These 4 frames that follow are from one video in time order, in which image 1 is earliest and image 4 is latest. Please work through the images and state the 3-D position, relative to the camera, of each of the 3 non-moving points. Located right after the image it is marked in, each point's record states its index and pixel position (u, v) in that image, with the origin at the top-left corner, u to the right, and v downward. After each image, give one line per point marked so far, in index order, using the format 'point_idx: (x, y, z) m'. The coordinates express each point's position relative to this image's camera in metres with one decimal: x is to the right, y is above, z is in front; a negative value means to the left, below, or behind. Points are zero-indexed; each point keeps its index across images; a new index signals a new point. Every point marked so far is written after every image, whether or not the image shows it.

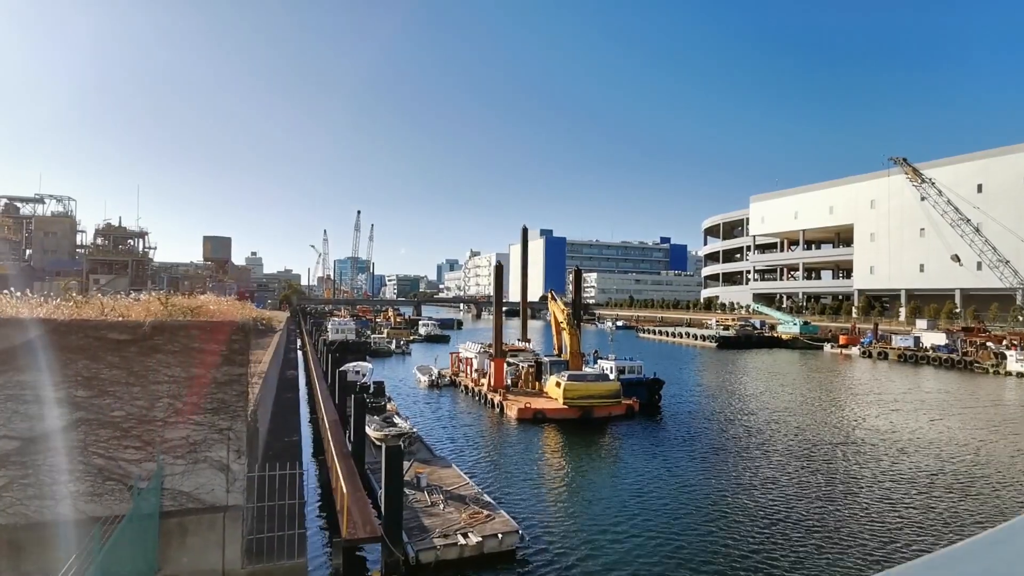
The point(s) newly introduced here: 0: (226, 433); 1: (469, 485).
0: (-3.9, -2.0, +7.8) m
1: (-0.9, -4.0, +11.7) m
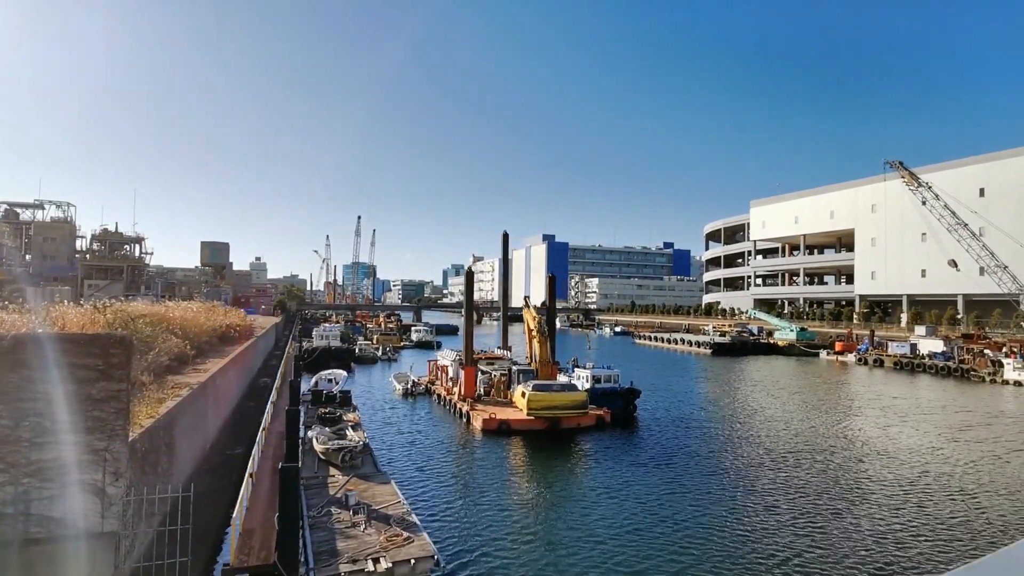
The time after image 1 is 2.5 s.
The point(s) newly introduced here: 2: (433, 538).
0: (-5.2, -2.1, +7.3) m
1: (-2.2, -4.2, +11.2) m
2: (-1.8, -5.3, +12.6) m
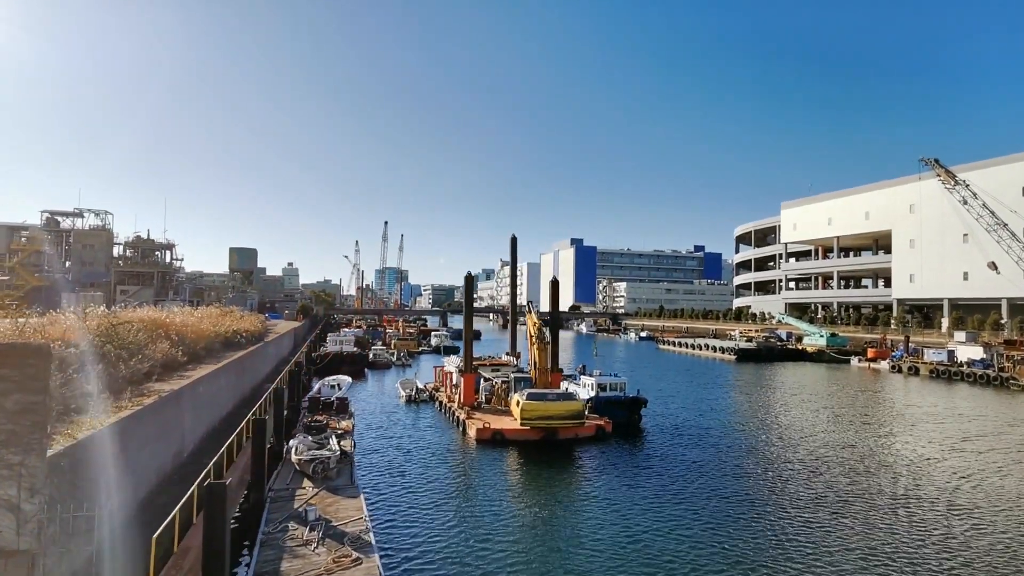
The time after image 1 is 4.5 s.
0: (-6.0, -2.2, +7.0) m
1: (-2.8, -4.3, +10.7) m
2: (-2.3, -5.4, +12.1) m
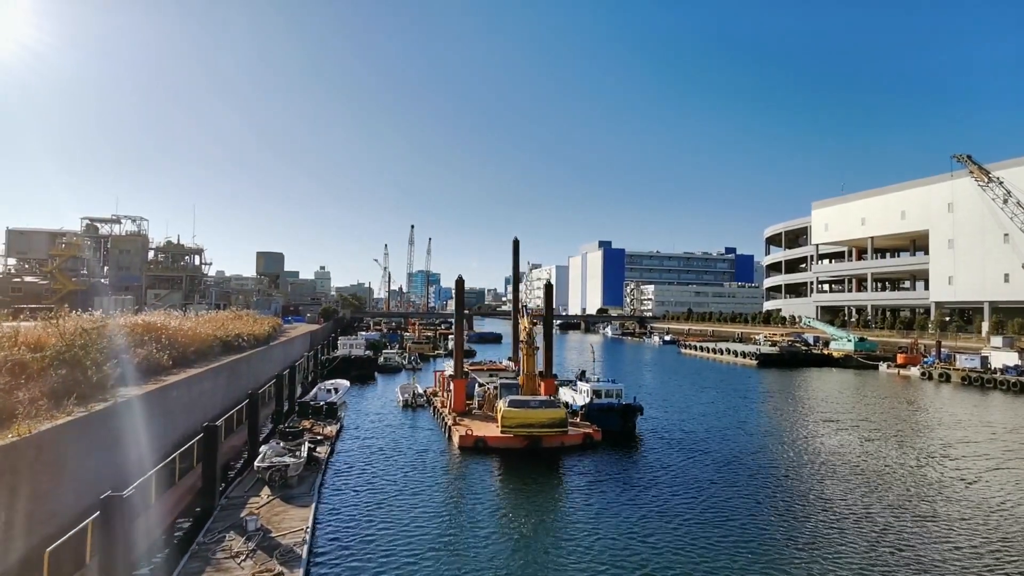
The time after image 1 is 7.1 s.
0: (-7.2, -2.3, +6.9) m
1: (-3.8, -4.4, +10.4) m
2: (-3.3, -5.5, +11.8) m
